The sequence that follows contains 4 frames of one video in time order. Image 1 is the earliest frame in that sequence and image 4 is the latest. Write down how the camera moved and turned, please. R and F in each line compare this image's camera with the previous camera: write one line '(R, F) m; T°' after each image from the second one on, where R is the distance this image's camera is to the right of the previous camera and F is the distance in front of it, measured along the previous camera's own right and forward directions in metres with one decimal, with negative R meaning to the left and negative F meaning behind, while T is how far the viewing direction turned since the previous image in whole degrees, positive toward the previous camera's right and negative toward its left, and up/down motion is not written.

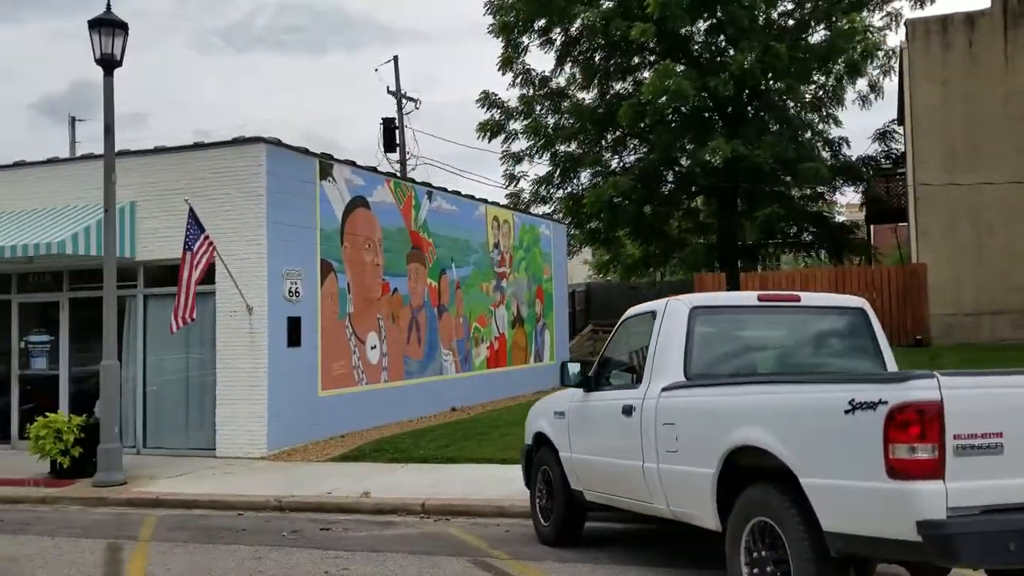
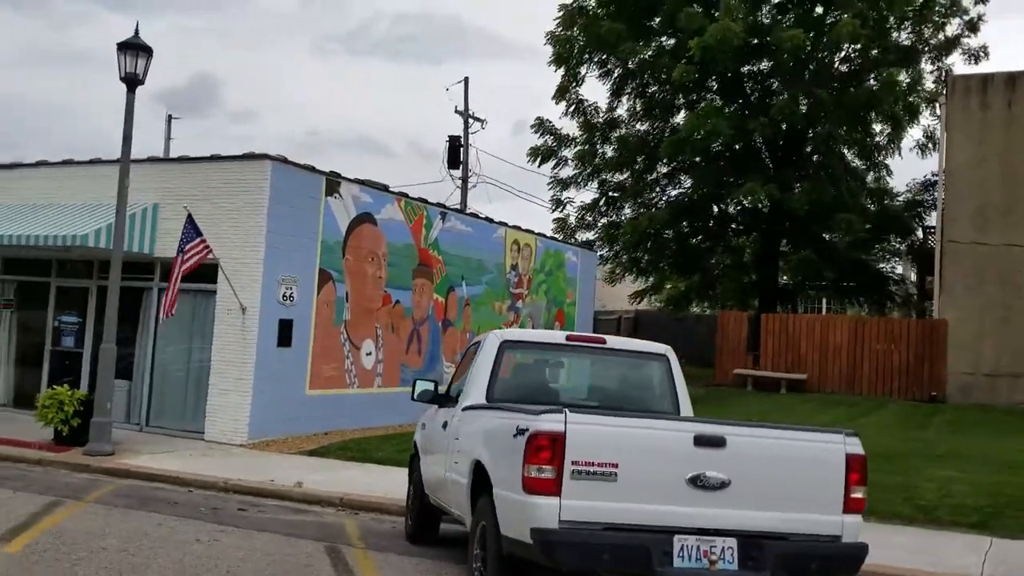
(+1.8, -0.8) m; -6°
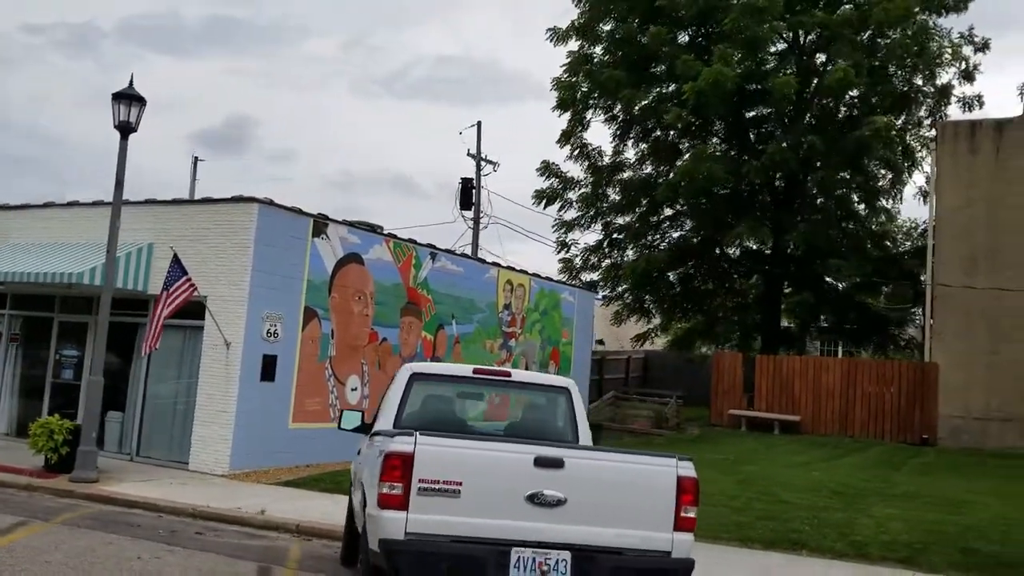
(+0.9, -0.5) m; -2°
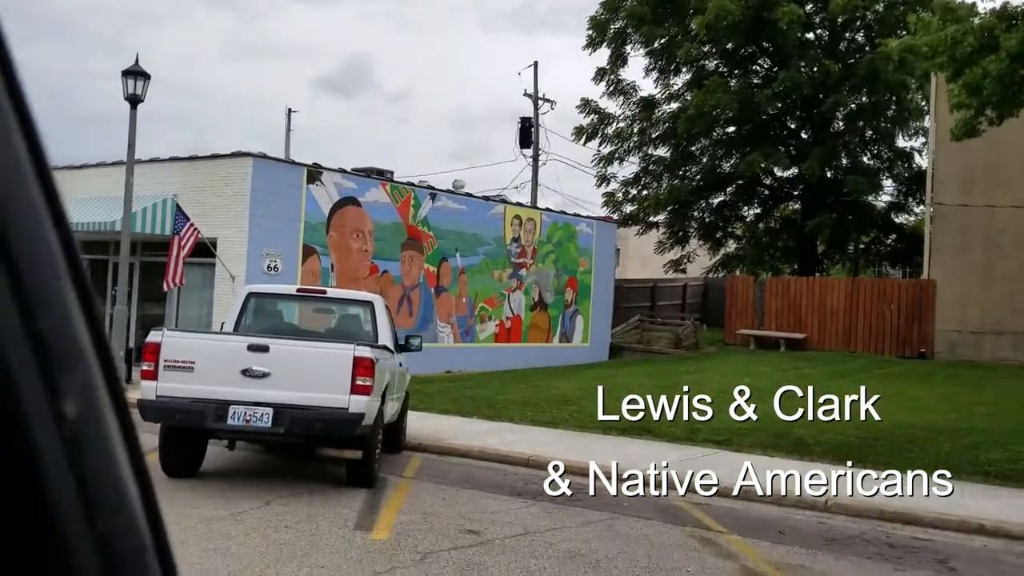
(+3.1, -1.8) m; -8°
